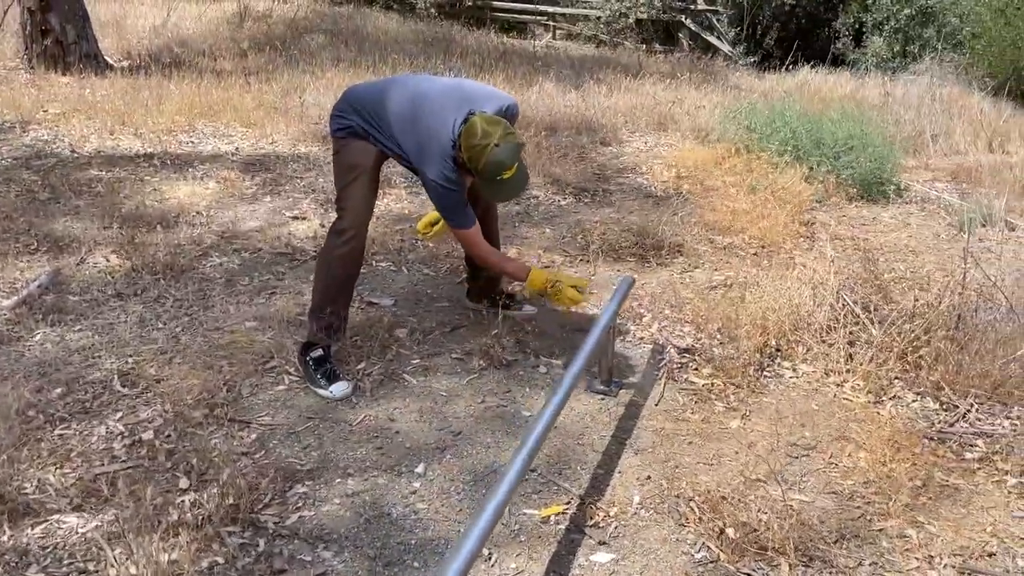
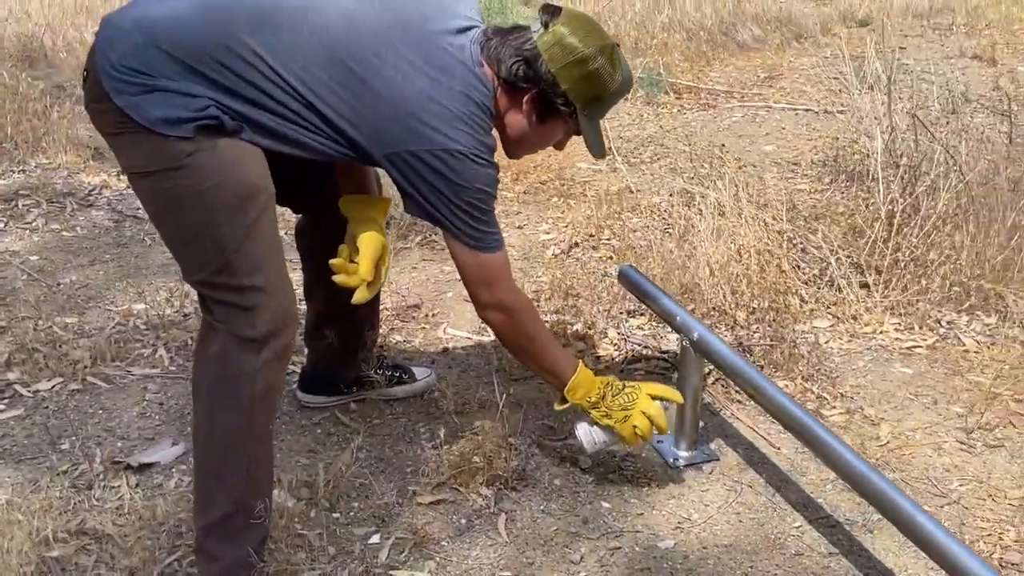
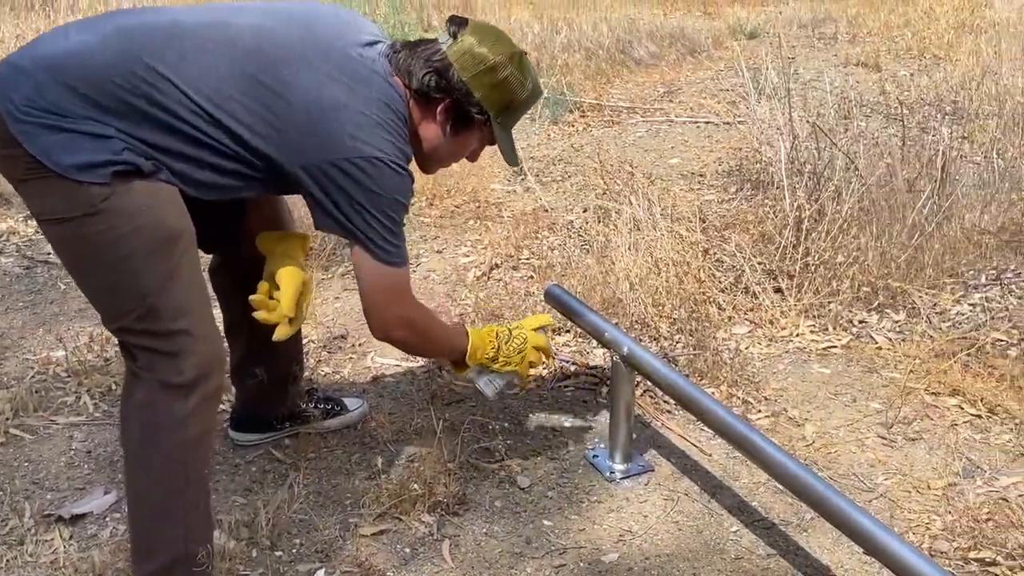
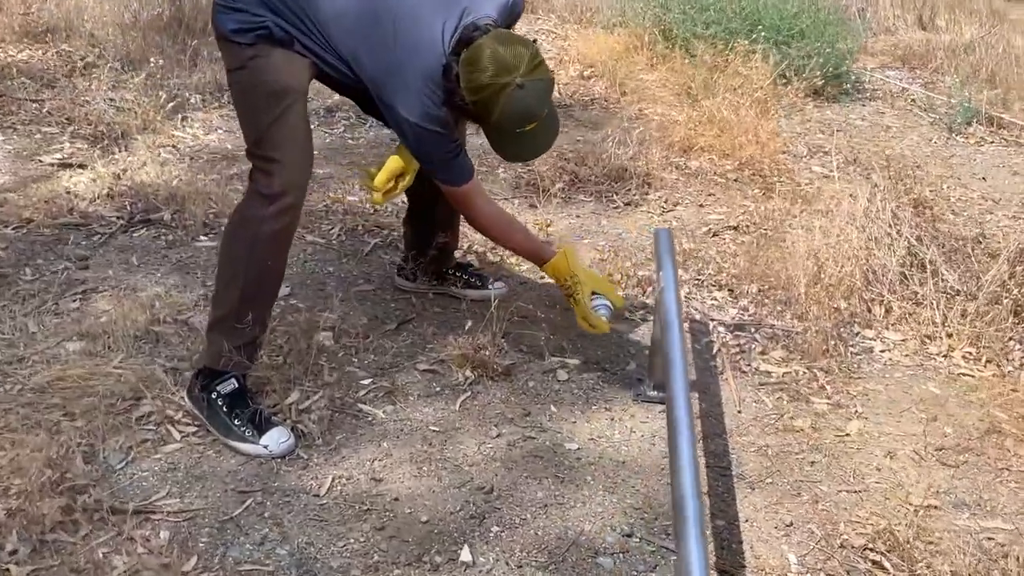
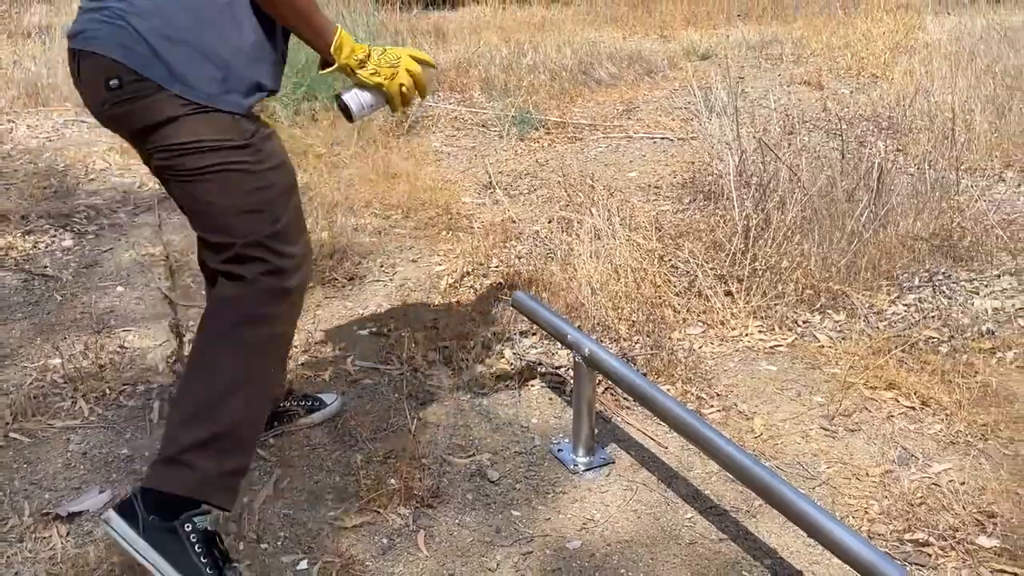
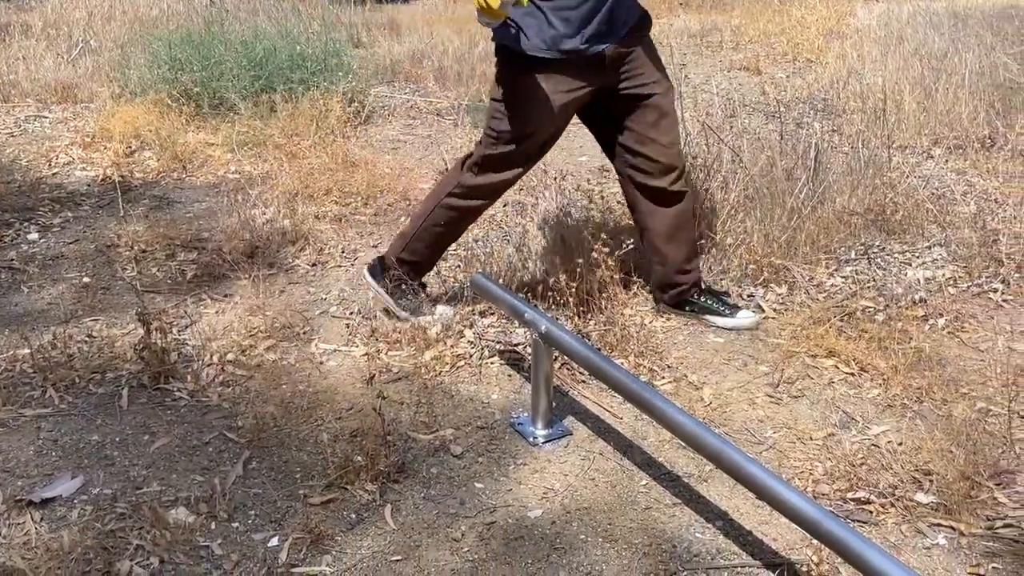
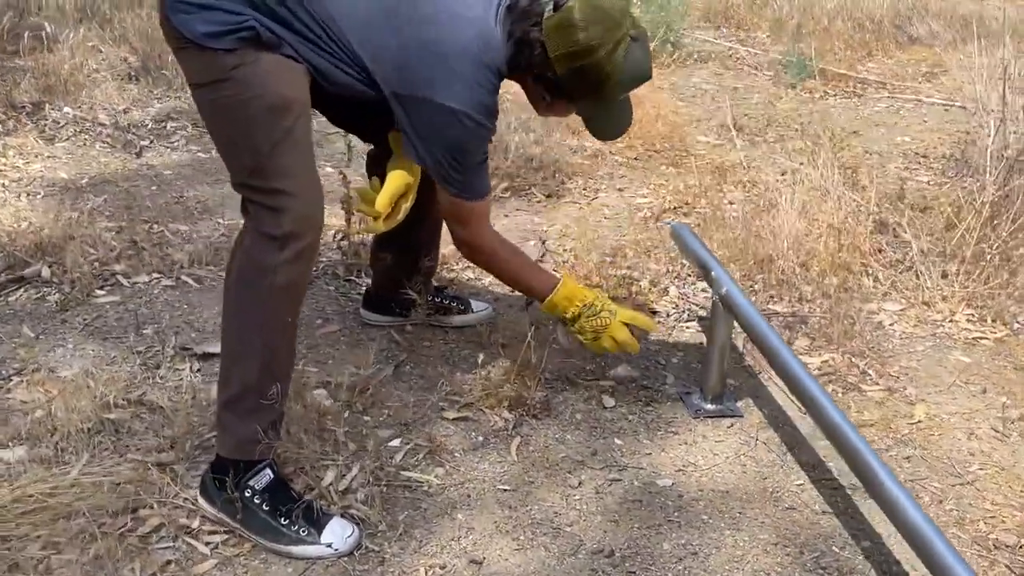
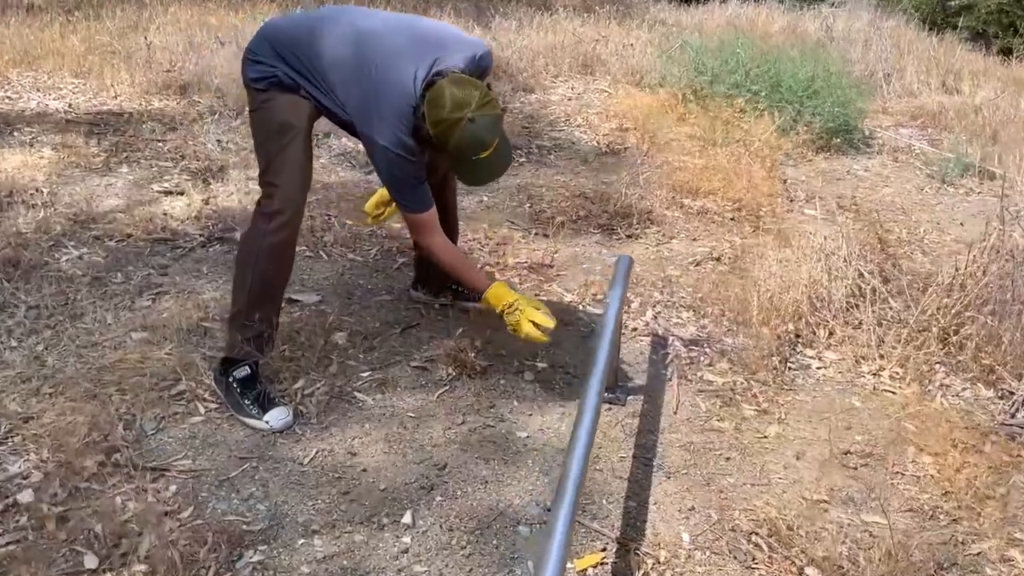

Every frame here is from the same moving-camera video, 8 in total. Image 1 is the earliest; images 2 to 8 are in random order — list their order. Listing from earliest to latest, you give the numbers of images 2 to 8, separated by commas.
8, 4, 7, 2, 3, 5, 6
